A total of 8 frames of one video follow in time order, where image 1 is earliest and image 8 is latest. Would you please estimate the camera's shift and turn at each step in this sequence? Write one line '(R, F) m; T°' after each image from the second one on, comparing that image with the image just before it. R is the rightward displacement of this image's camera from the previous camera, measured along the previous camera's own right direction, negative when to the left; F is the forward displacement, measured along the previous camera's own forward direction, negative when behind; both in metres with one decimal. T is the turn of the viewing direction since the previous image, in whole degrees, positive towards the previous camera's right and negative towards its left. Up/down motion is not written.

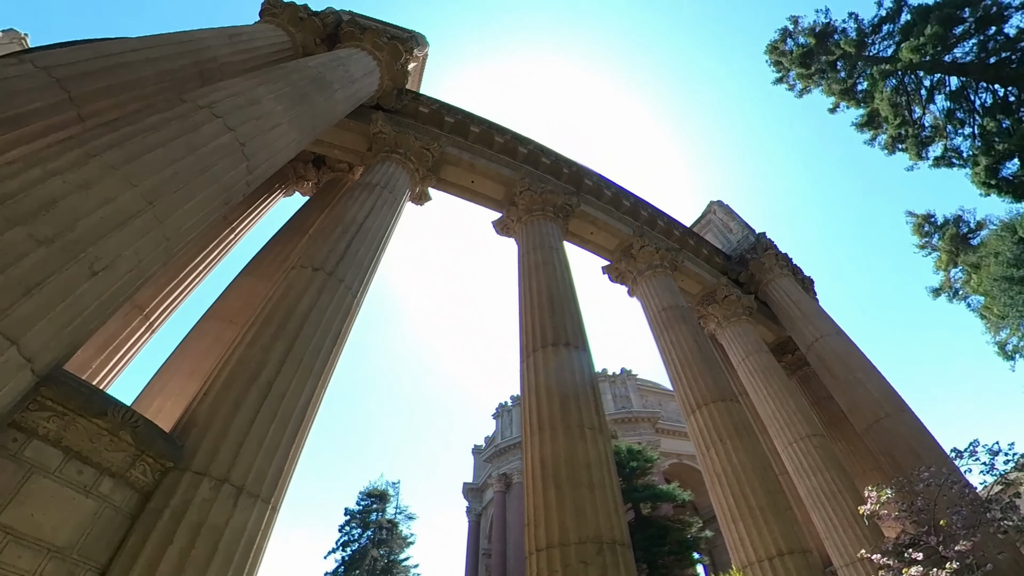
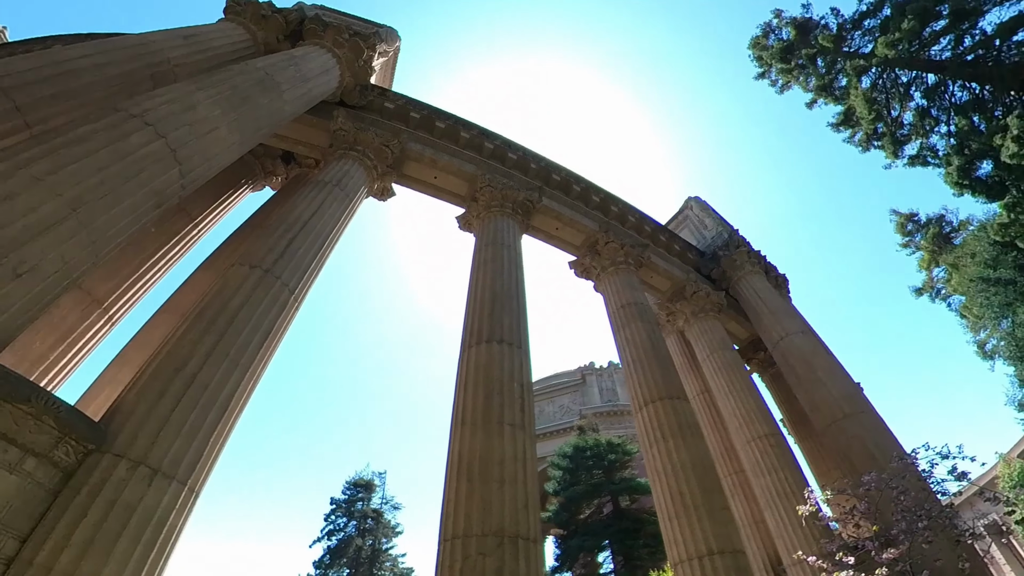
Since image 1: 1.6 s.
(+1.6, -0.2) m; -1°
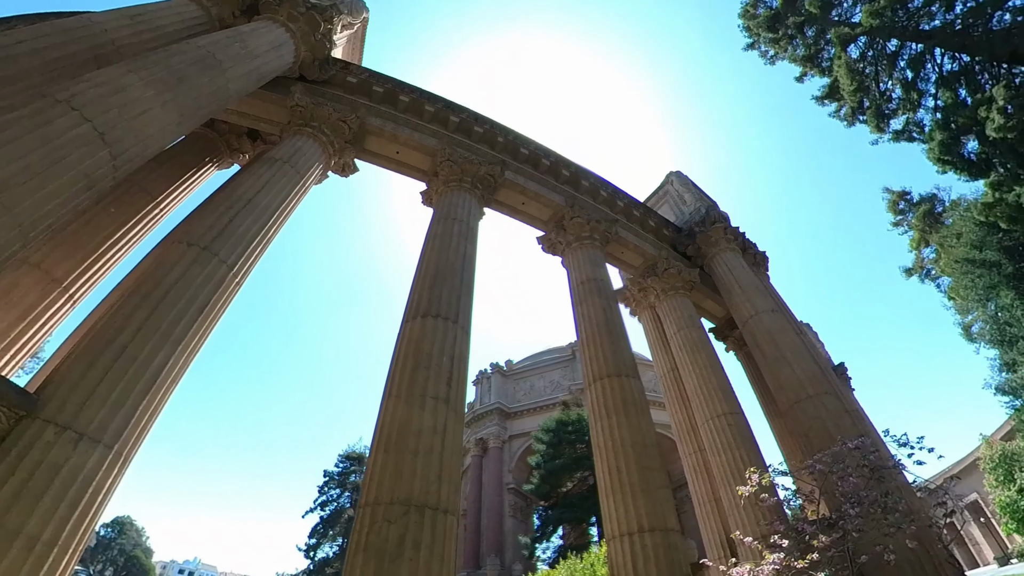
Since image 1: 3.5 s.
(+1.7, -0.1) m; -1°
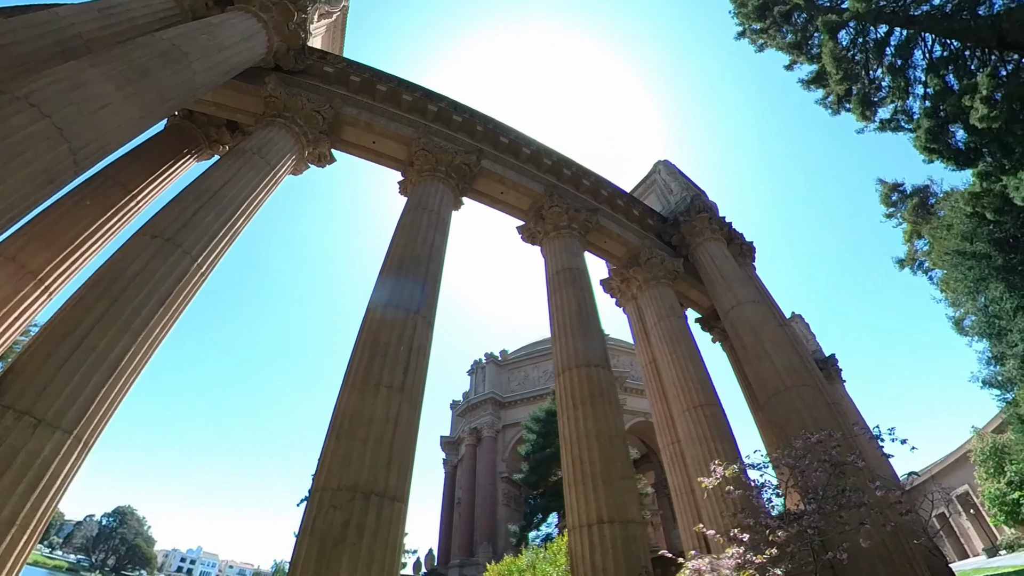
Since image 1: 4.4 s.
(+1.0, 0.0) m; -1°
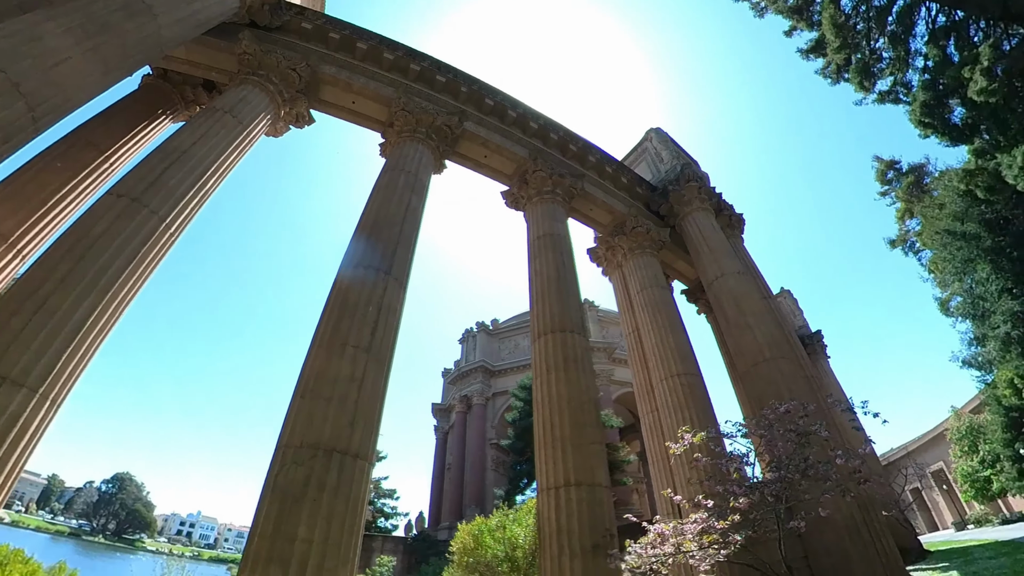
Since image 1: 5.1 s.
(+0.6, +0.1) m; 0°
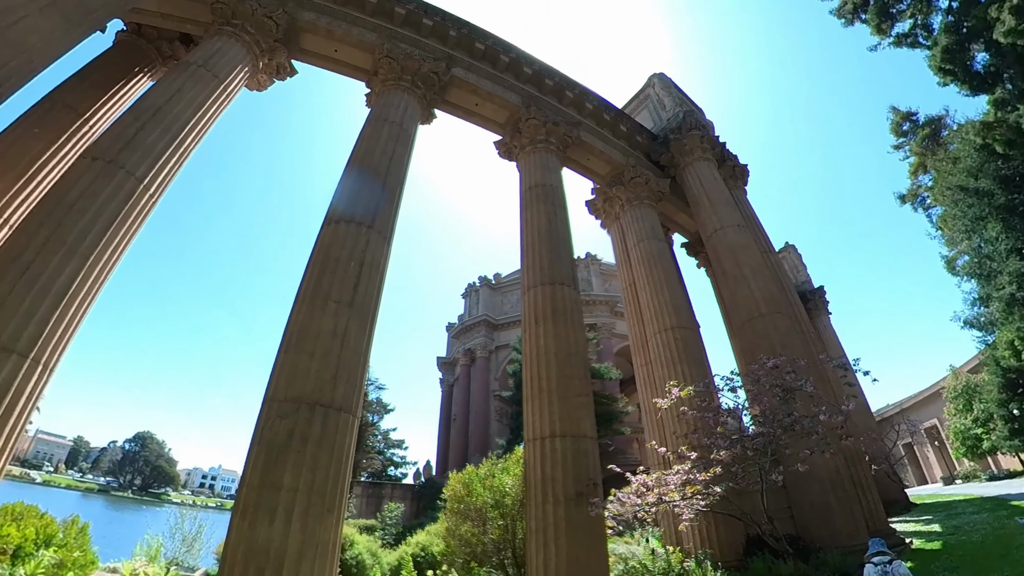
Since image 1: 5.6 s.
(+0.5, +0.2) m; -1°
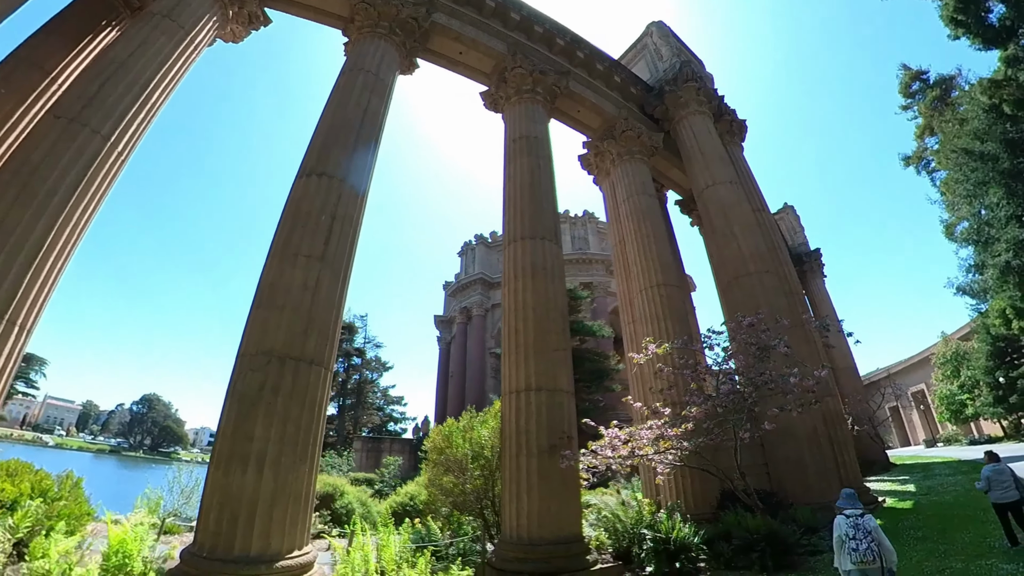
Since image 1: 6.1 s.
(+0.5, +0.1) m; 0°
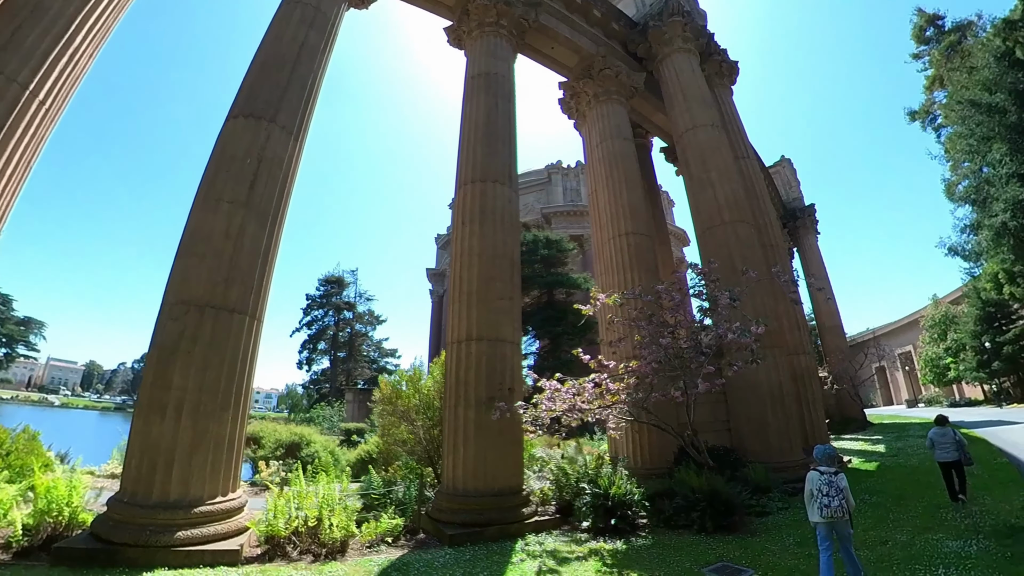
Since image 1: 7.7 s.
(+1.3, +0.5) m; -1°
